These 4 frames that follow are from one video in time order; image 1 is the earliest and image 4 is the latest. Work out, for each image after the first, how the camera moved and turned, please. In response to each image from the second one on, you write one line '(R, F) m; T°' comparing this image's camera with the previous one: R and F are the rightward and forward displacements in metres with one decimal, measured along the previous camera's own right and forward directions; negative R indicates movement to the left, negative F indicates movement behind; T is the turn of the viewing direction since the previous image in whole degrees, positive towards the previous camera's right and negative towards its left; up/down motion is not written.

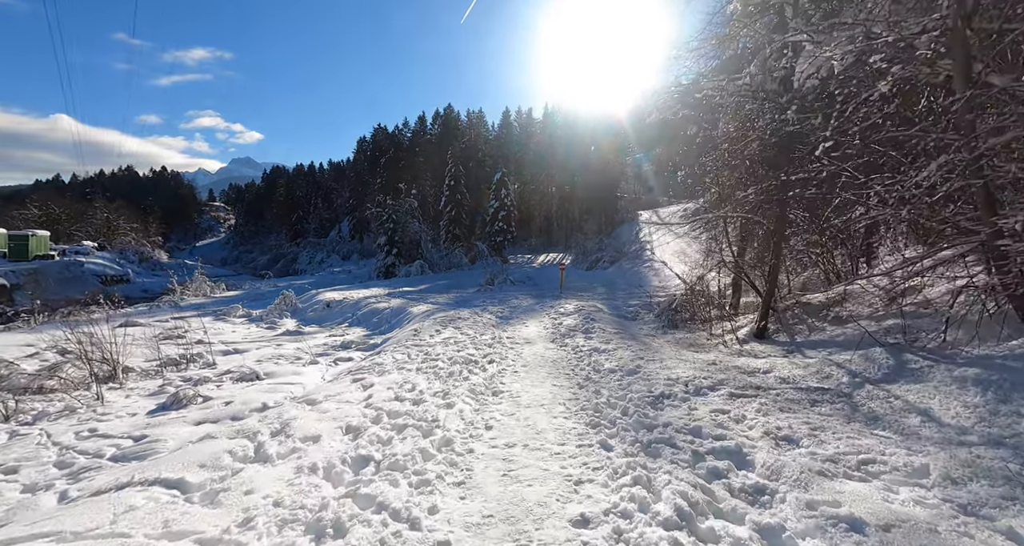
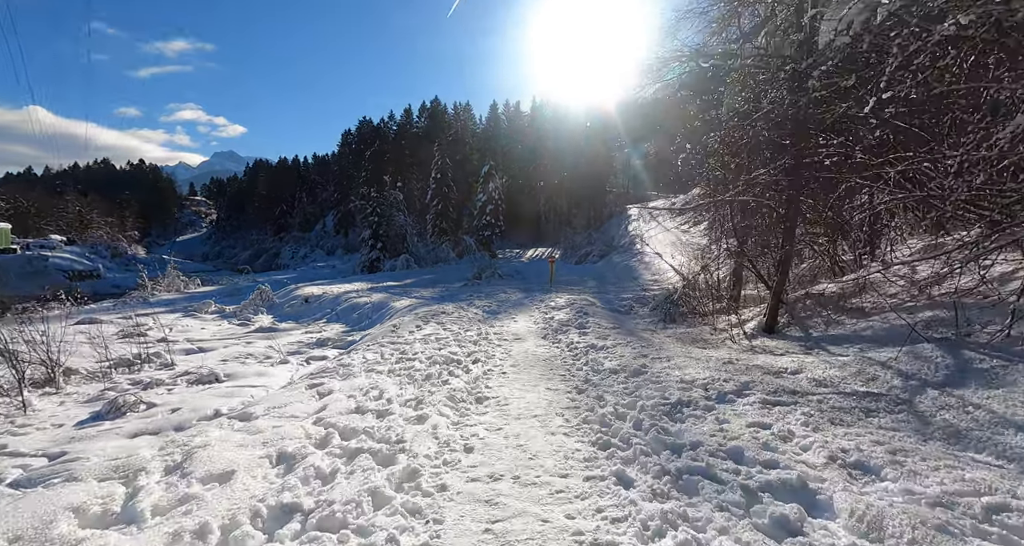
(0.0, +0.7) m; +2°
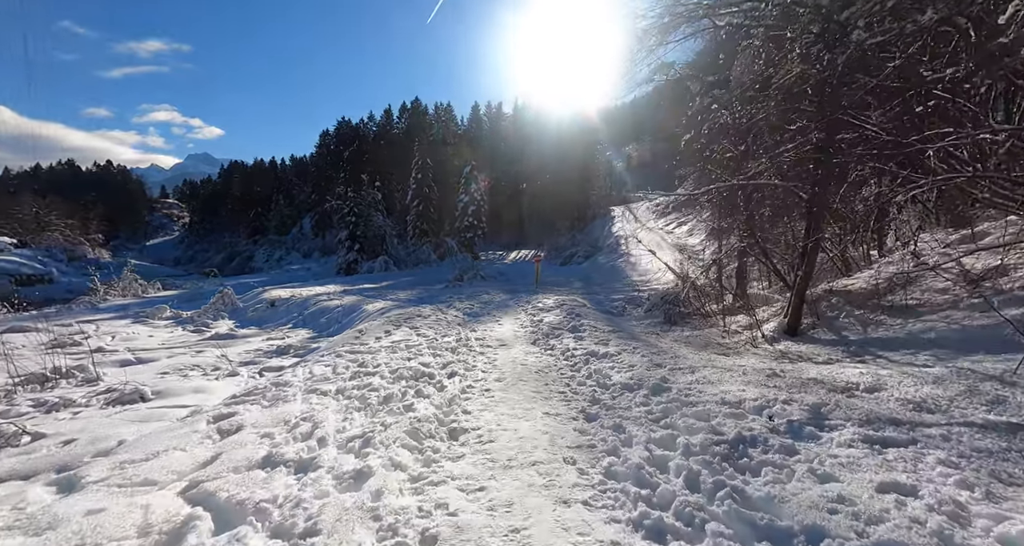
(0.0, +1.0) m; +2°
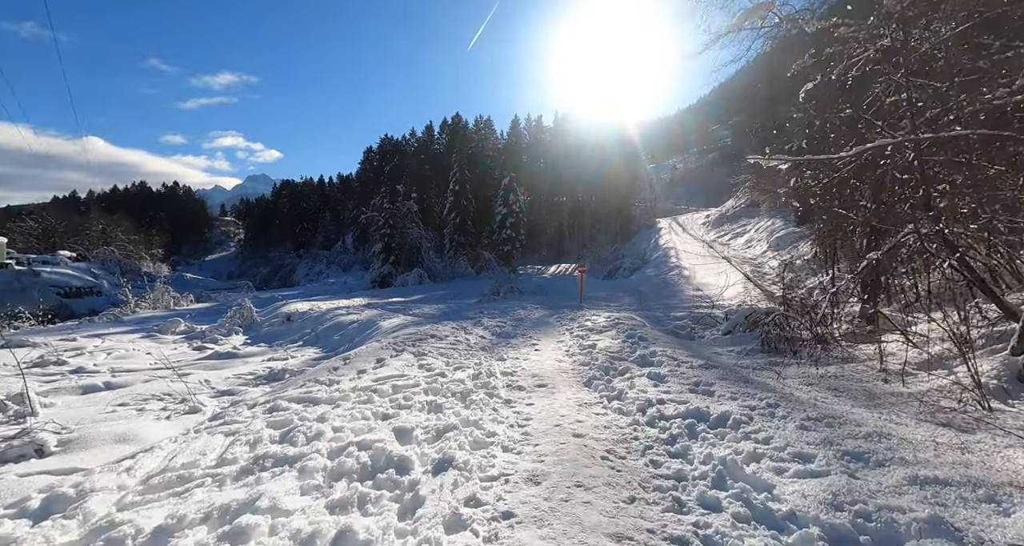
(-0.1, +2.1) m; -5°
